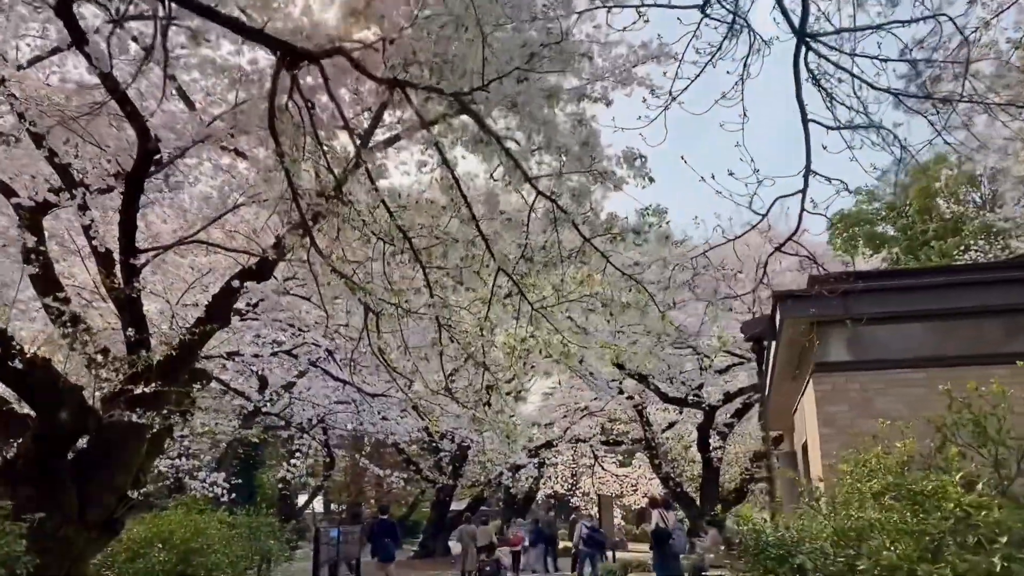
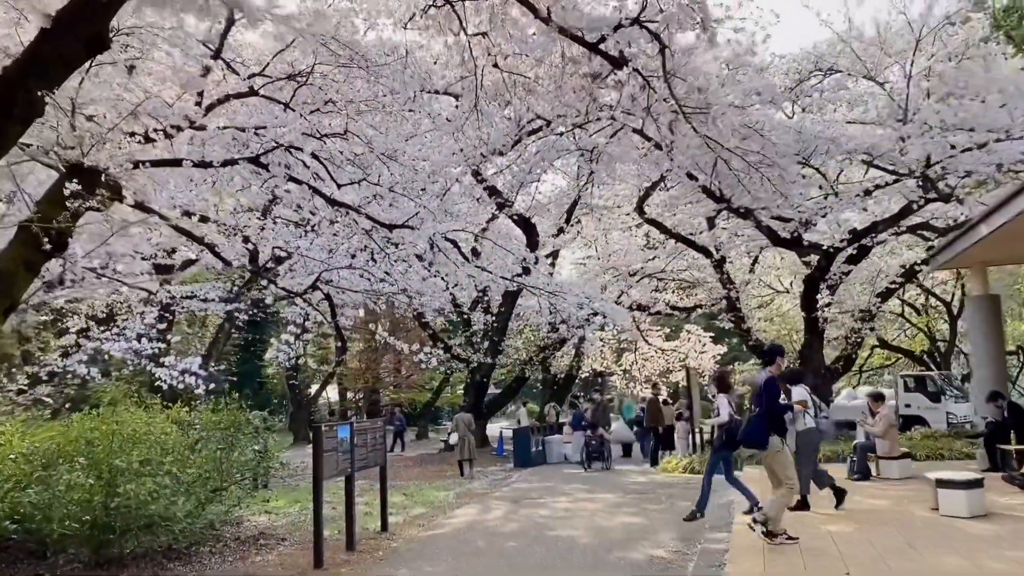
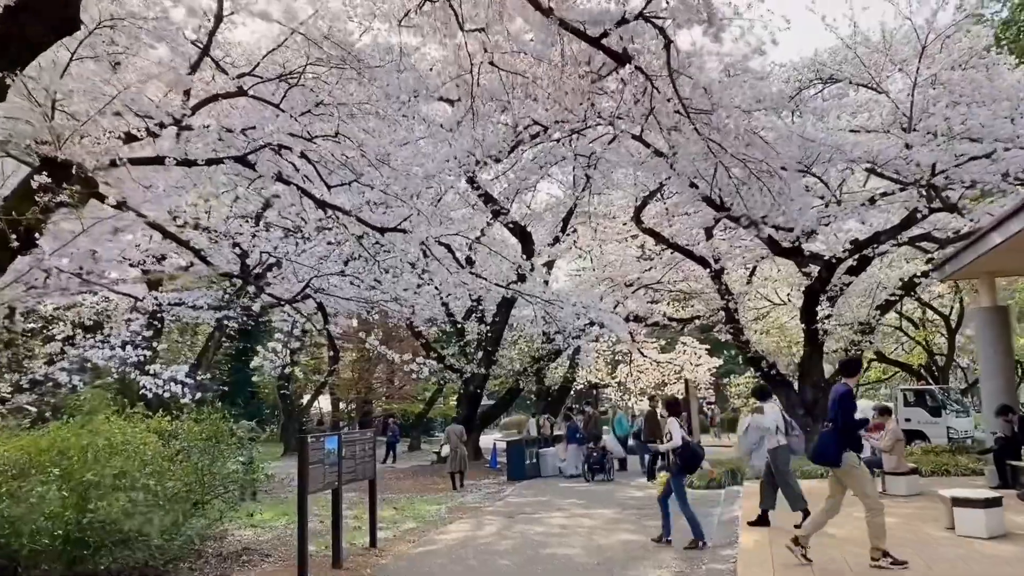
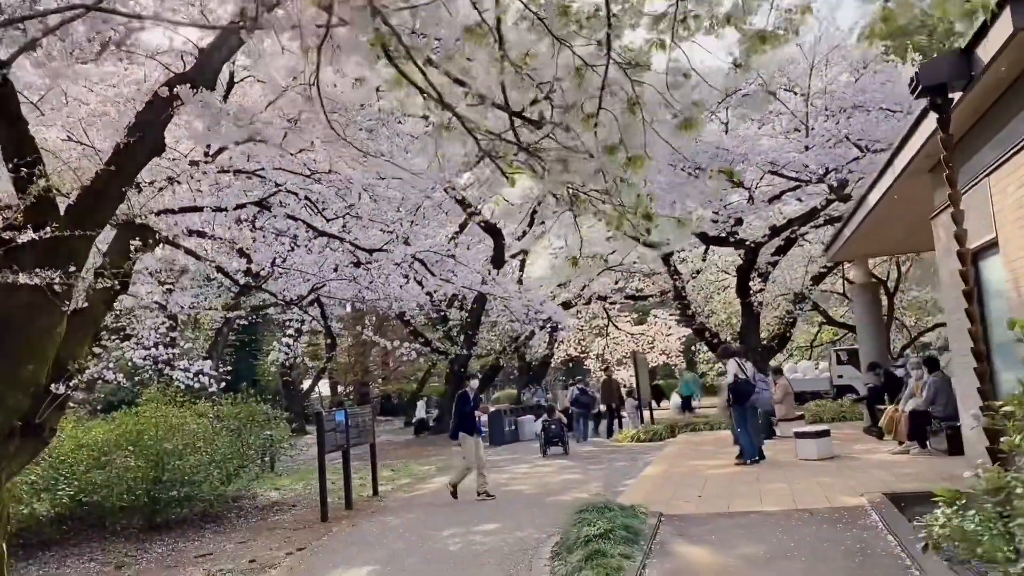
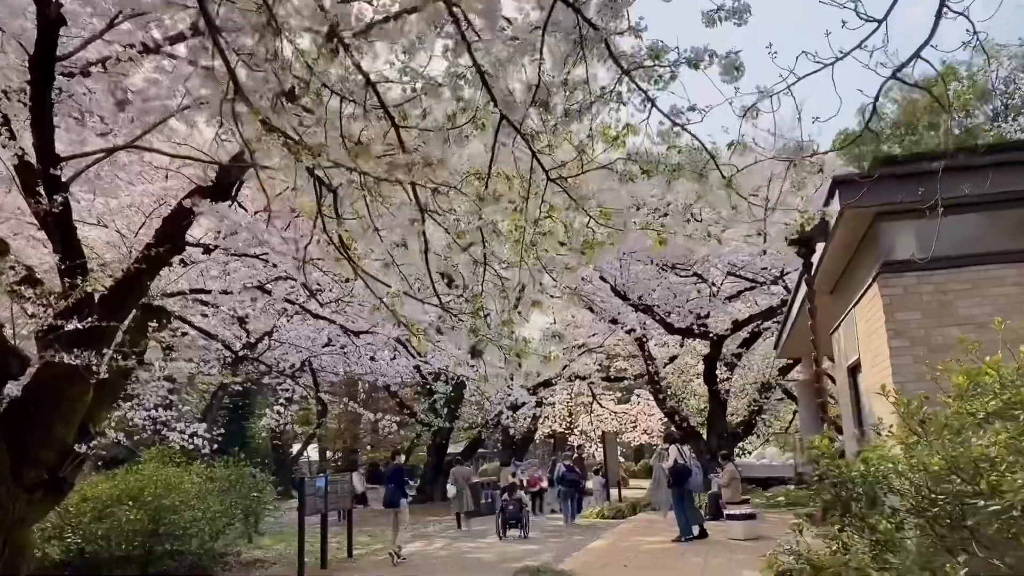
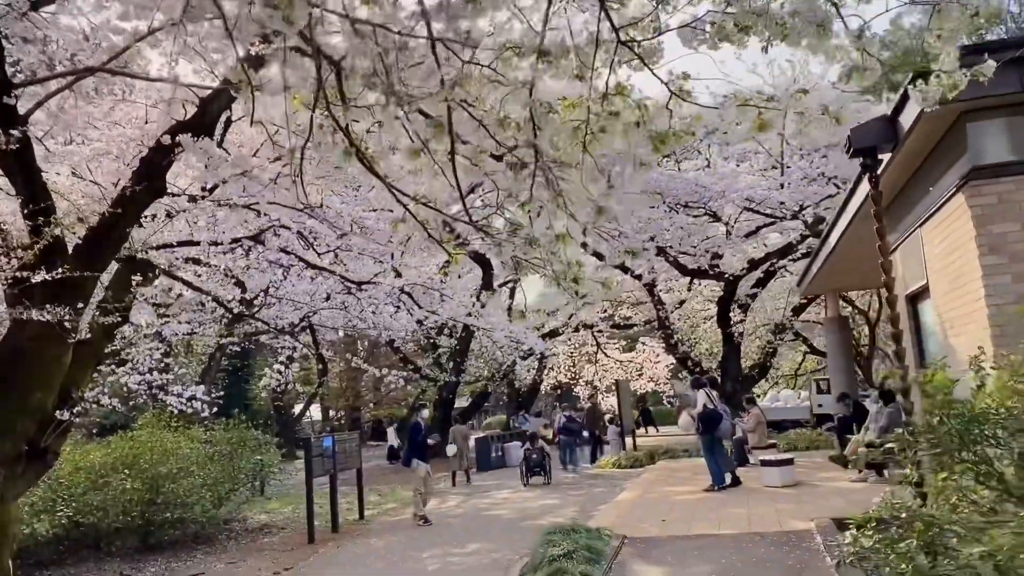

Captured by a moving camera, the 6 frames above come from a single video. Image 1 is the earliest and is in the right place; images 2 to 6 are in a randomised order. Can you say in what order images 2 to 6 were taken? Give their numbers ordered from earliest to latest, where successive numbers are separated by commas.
5, 6, 4, 2, 3
